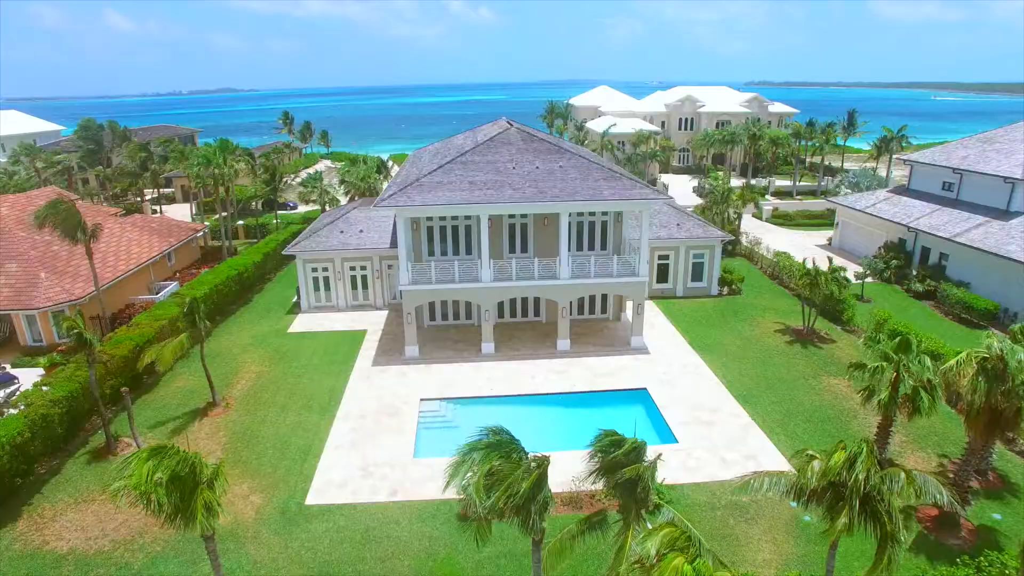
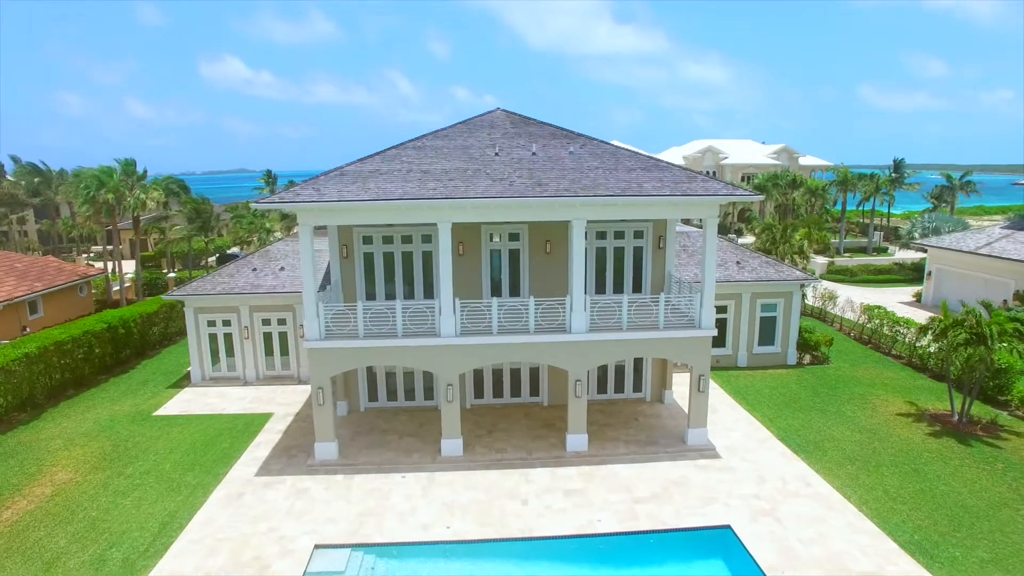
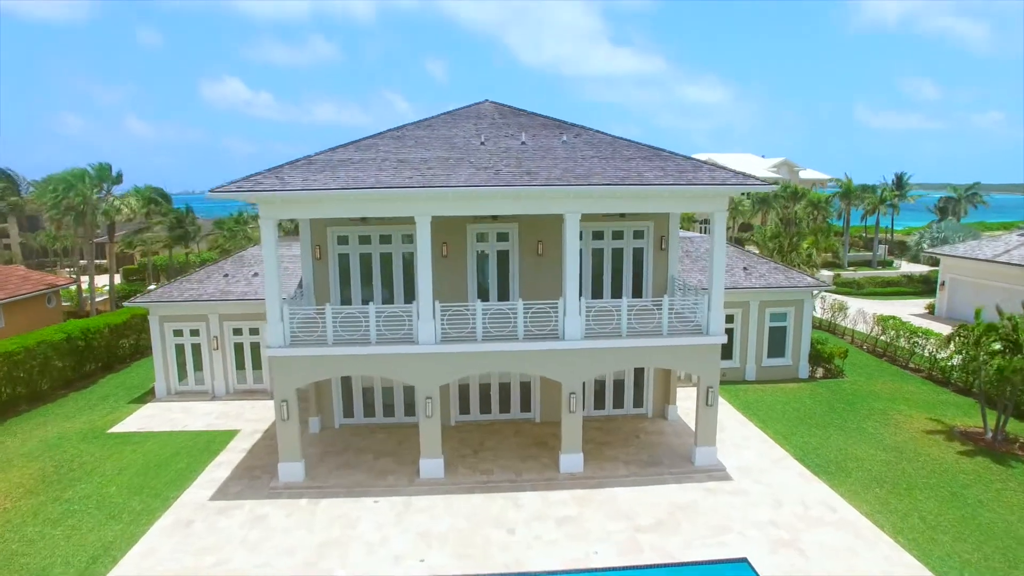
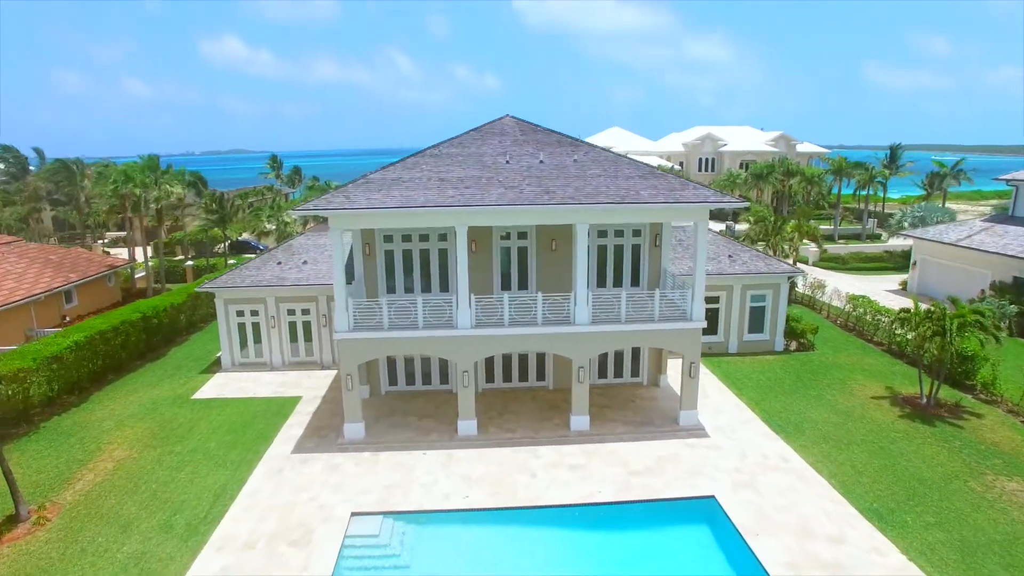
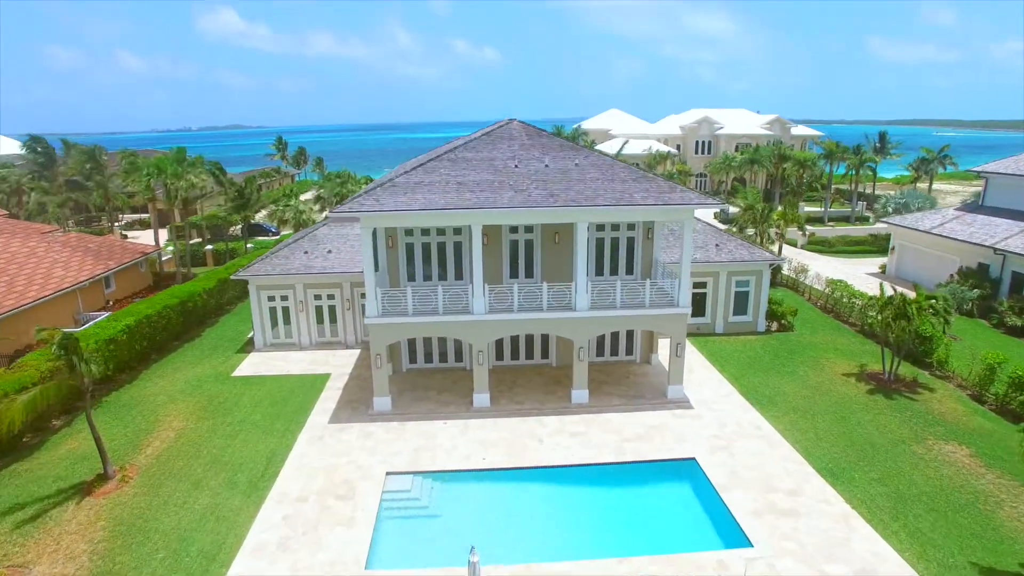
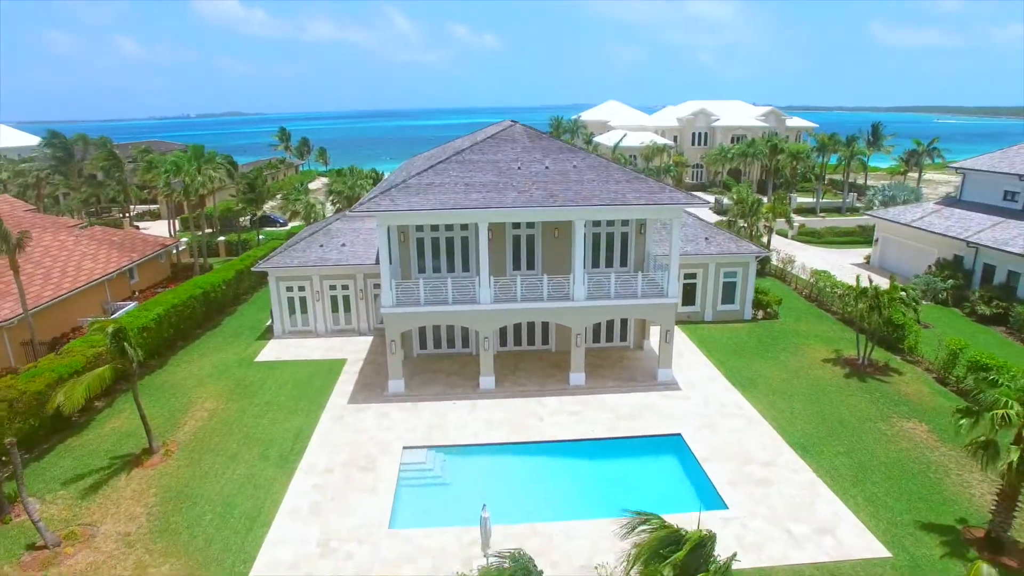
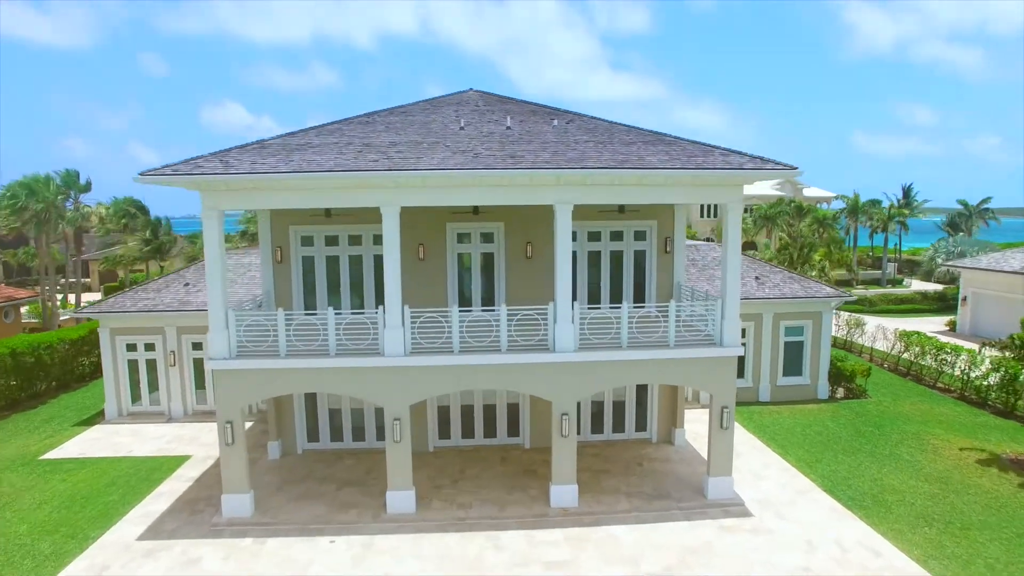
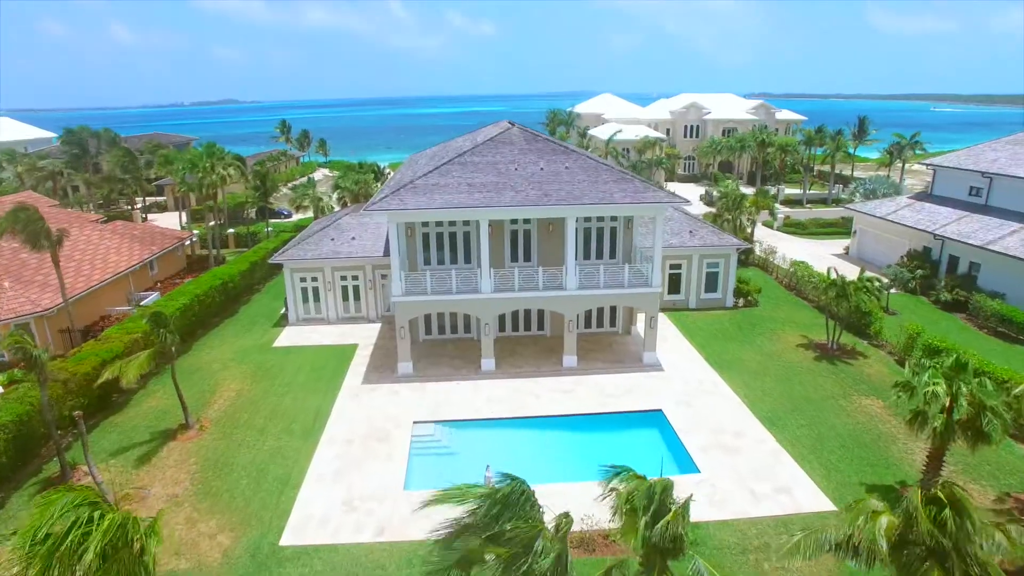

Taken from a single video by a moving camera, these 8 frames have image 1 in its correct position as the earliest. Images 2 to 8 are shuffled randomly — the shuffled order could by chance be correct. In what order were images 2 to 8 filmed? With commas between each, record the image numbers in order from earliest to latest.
8, 6, 5, 4, 2, 3, 7
